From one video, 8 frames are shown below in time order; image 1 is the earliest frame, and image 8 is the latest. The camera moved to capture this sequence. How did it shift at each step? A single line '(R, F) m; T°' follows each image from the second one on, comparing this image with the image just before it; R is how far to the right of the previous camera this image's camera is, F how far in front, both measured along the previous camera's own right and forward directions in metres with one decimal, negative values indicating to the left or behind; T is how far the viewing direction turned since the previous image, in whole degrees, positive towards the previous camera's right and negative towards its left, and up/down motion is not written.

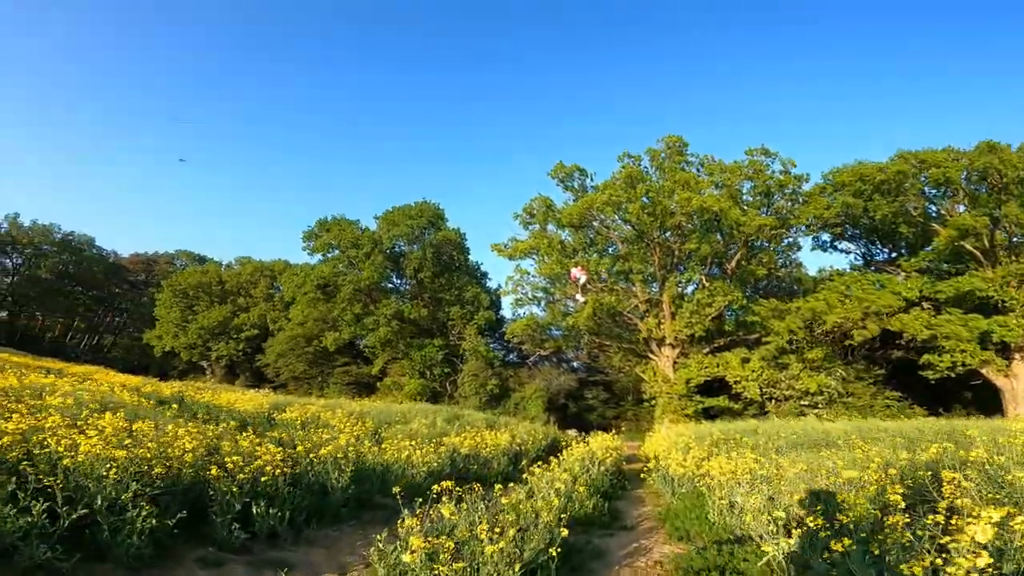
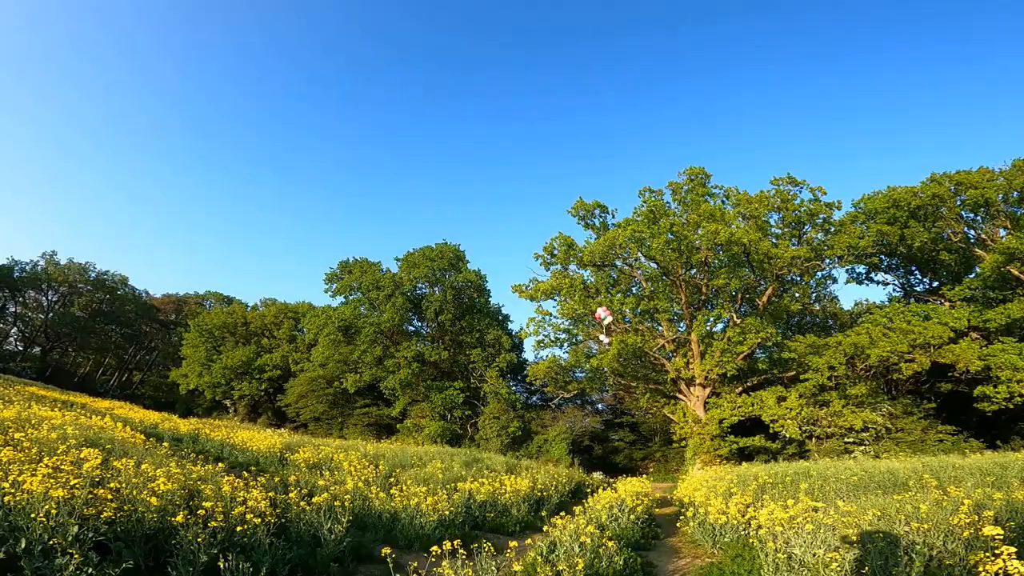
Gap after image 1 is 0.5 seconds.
(+0.1, +0.6) m; -2°
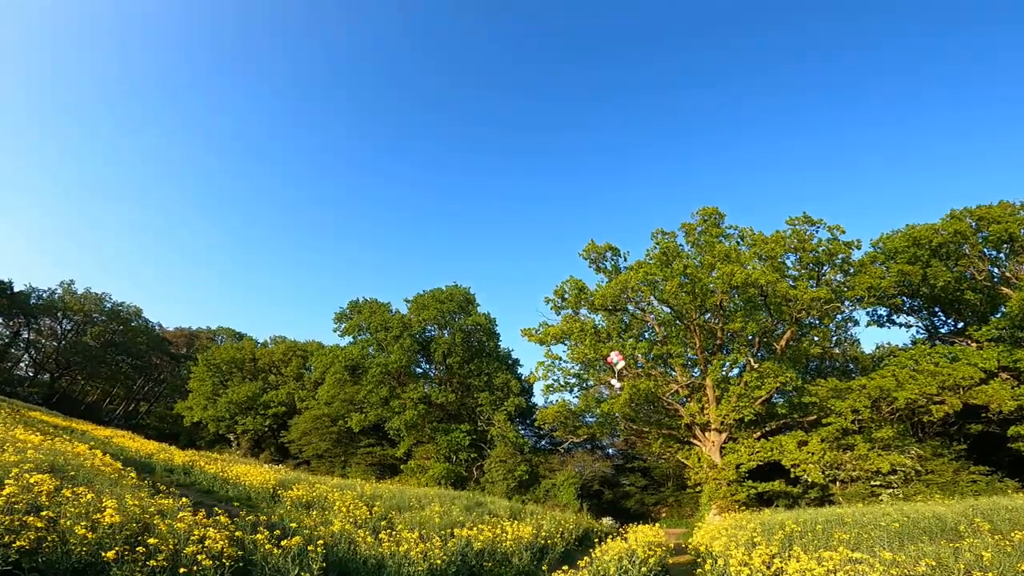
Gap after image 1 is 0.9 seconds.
(+0.1, +0.4) m; -1°
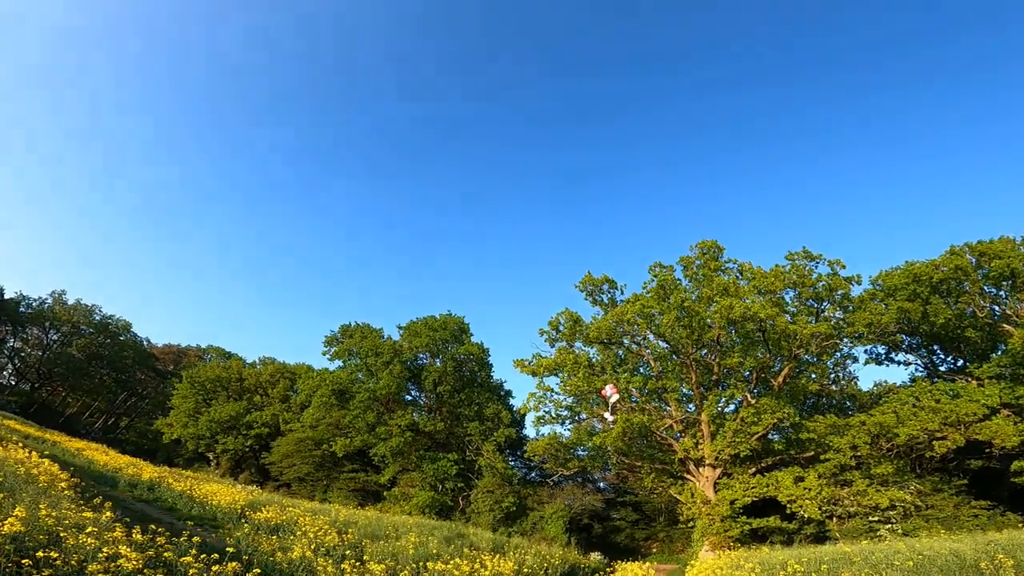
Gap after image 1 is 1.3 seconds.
(+0.1, +0.4) m; +1°
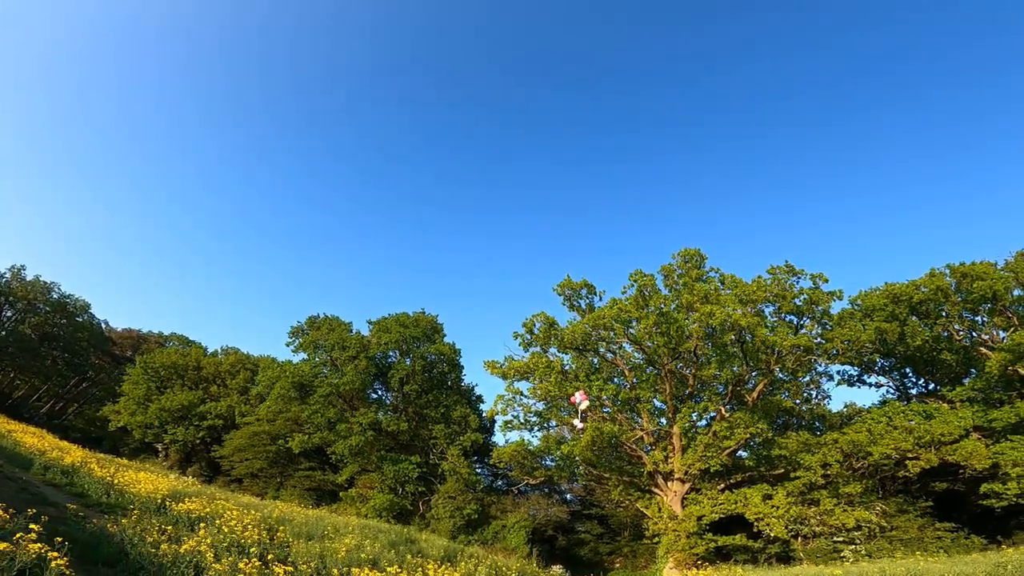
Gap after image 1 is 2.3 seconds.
(+0.3, +0.9) m; +2°
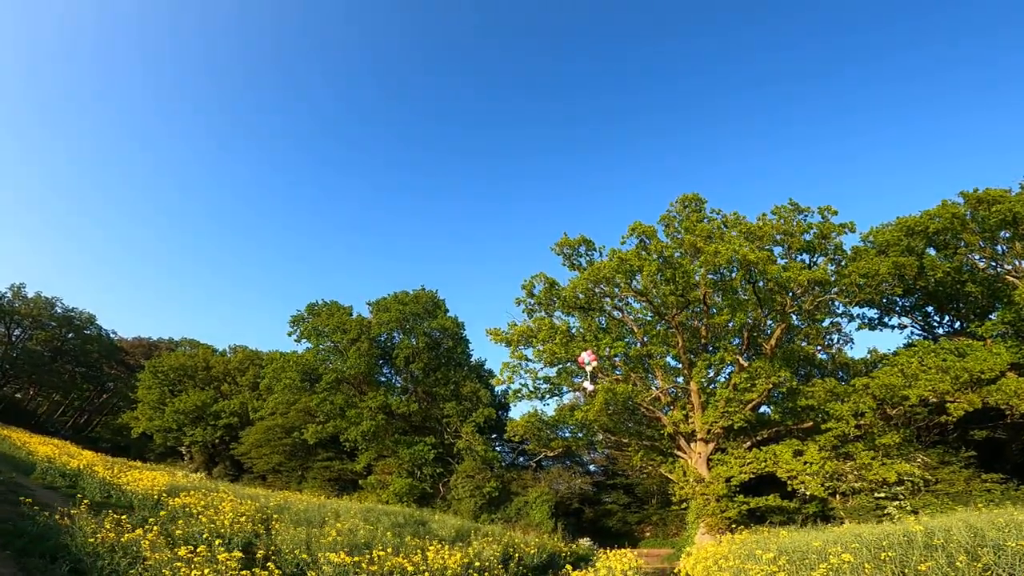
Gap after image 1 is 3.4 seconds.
(+0.3, +1.0) m; -1°
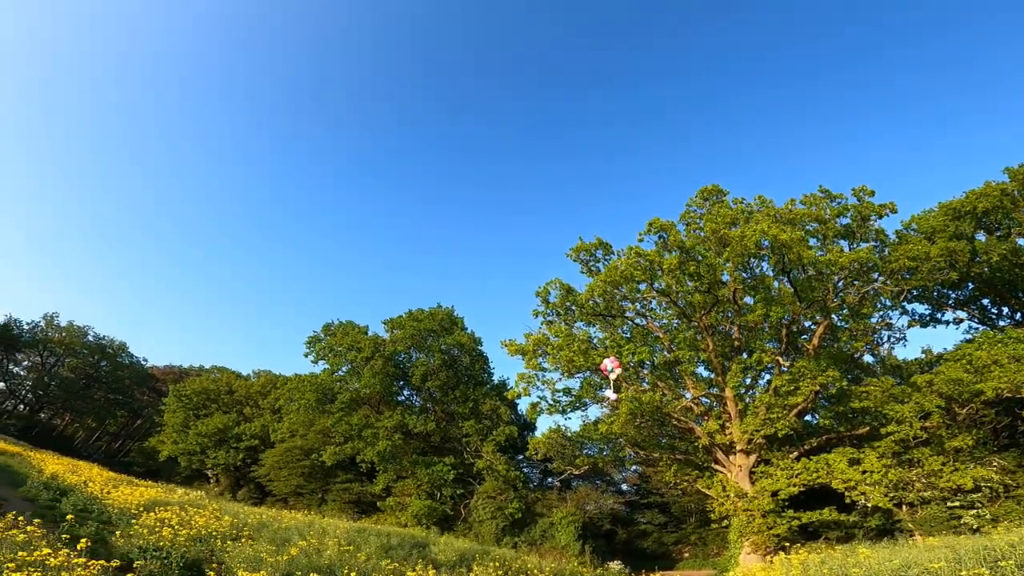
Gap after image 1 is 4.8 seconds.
(+0.4, +1.3) m; -3°
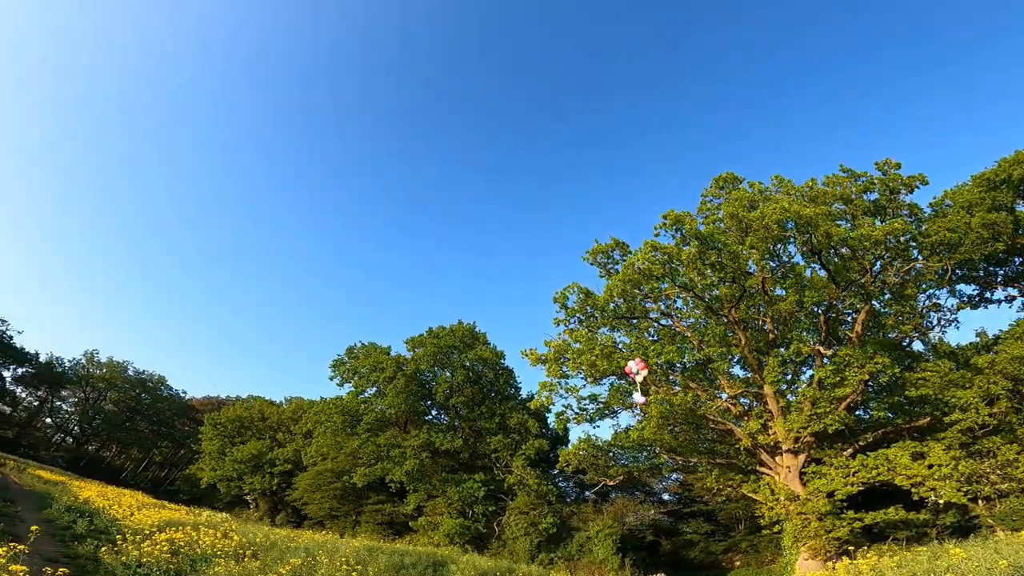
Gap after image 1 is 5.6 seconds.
(+0.3, +0.8) m; -3°
